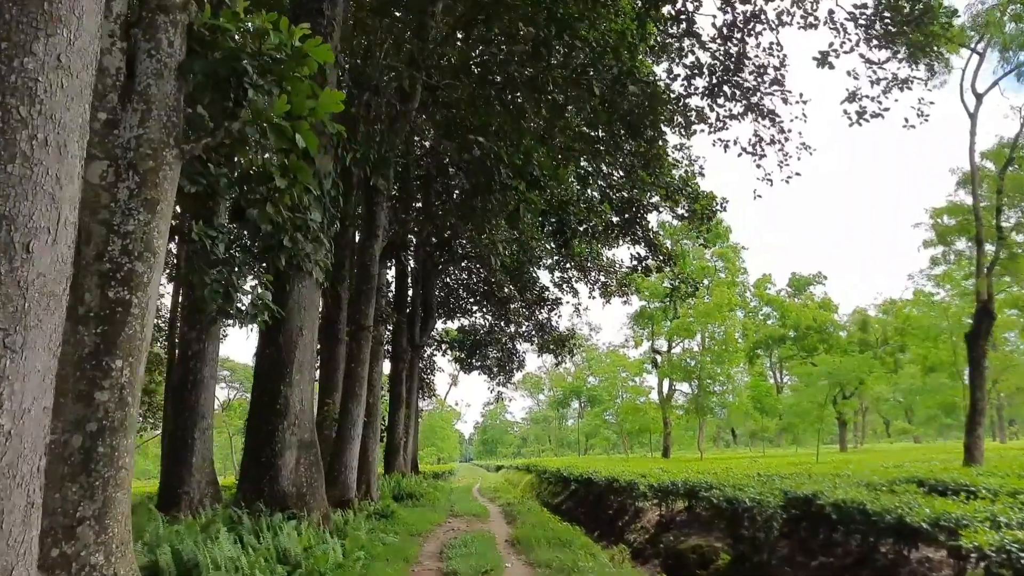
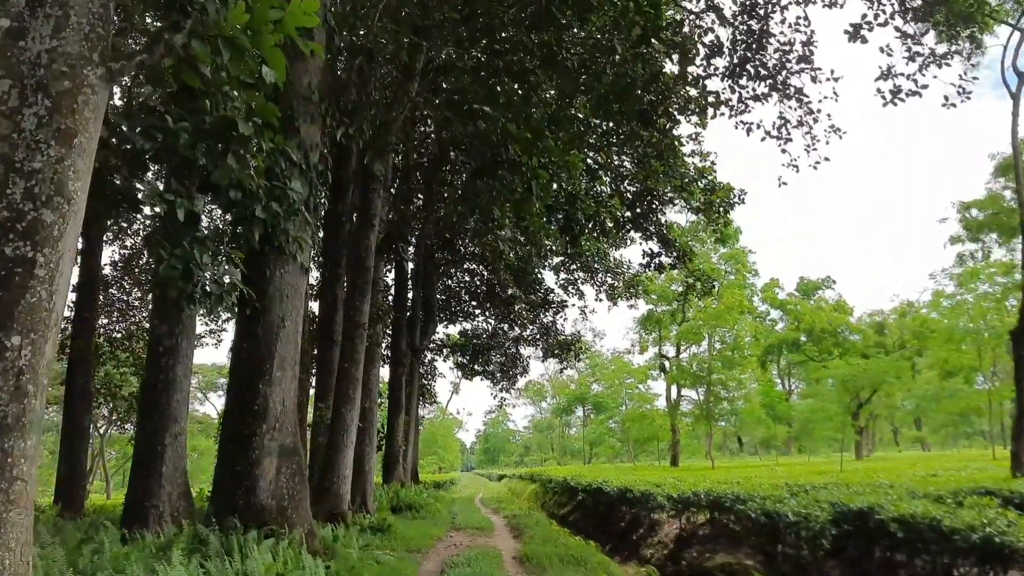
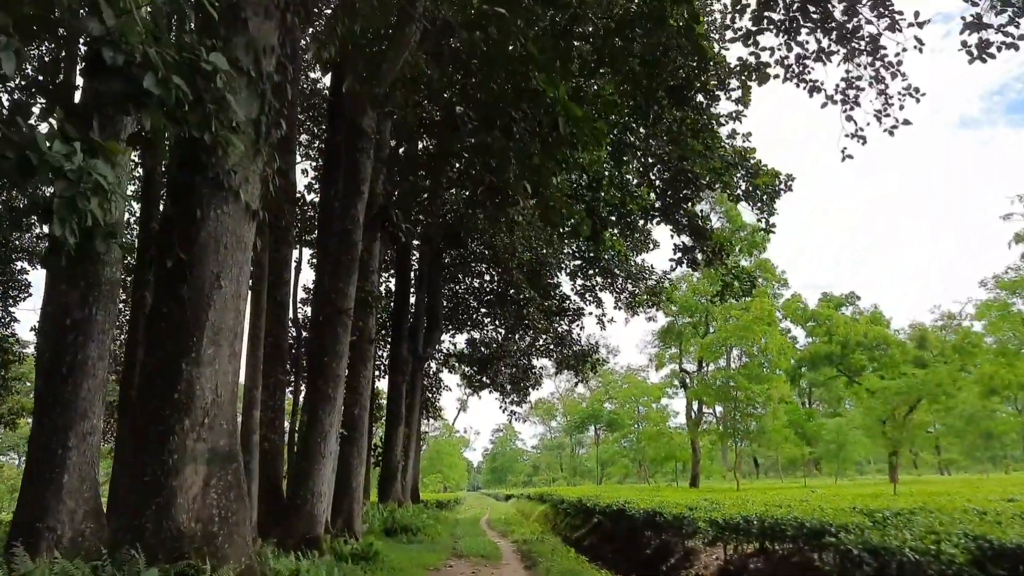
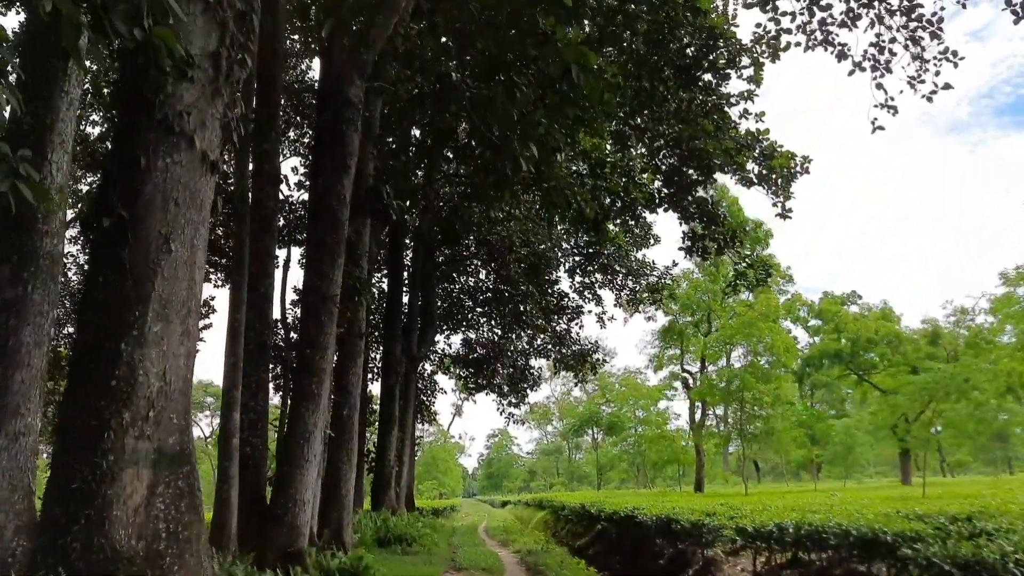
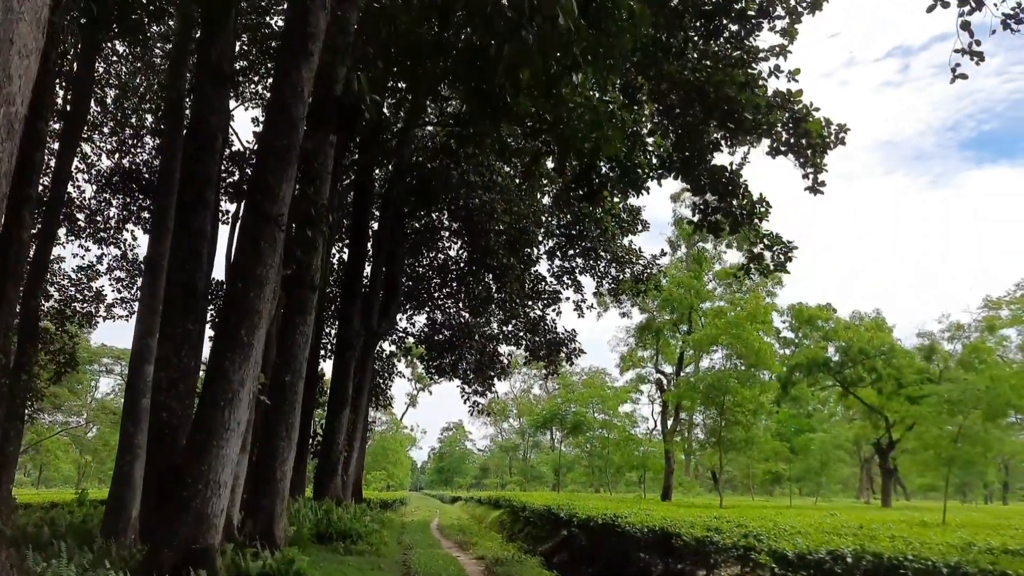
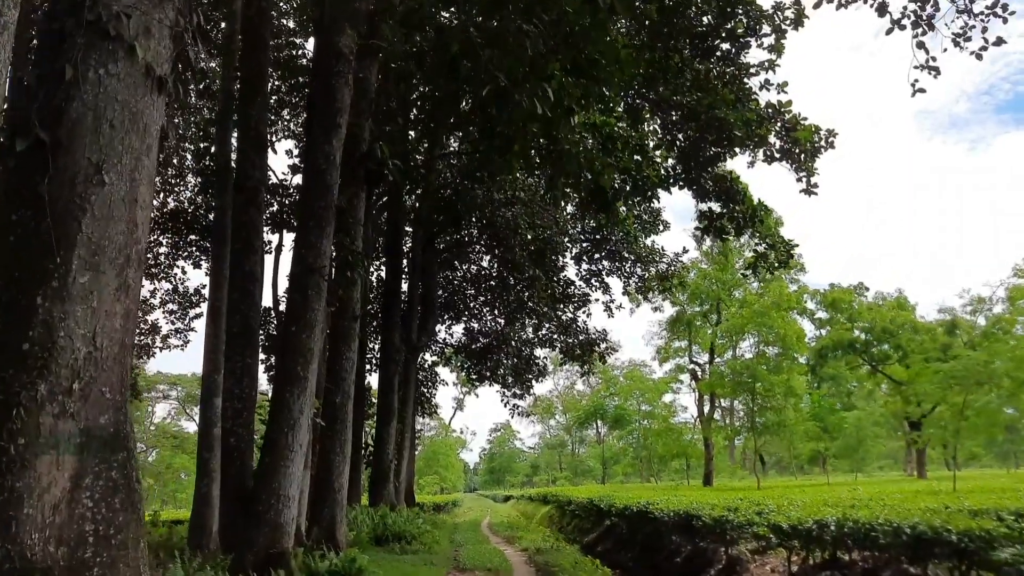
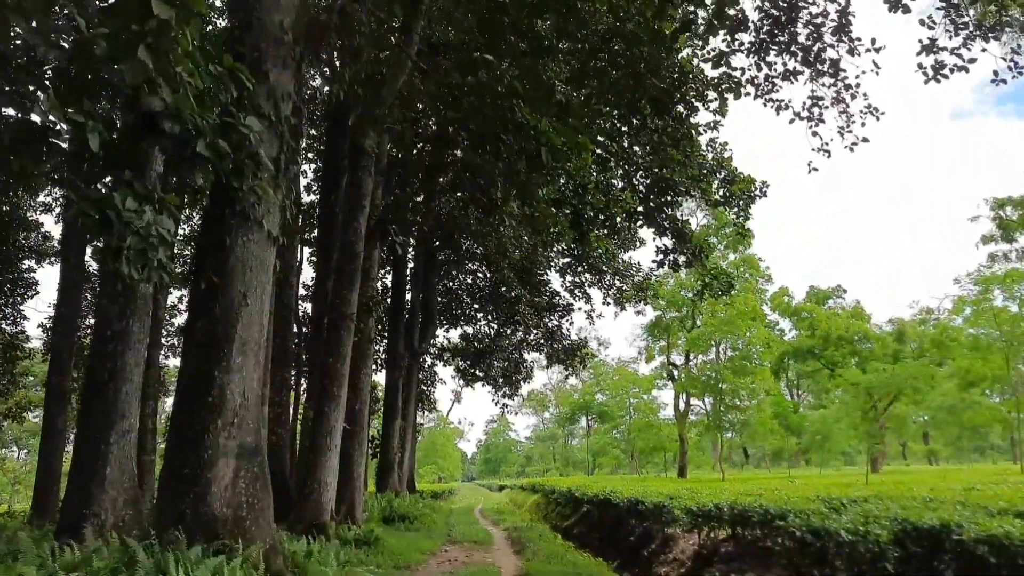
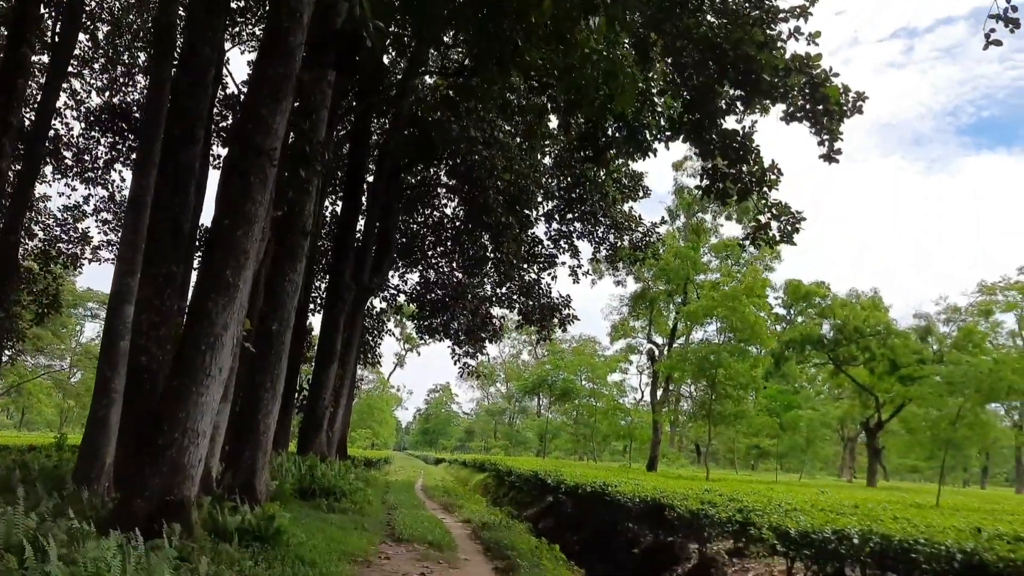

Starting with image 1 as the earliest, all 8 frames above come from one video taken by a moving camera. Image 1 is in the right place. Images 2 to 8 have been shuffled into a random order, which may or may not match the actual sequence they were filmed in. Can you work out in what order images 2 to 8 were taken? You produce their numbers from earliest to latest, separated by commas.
2, 7, 3, 4, 6, 5, 8
